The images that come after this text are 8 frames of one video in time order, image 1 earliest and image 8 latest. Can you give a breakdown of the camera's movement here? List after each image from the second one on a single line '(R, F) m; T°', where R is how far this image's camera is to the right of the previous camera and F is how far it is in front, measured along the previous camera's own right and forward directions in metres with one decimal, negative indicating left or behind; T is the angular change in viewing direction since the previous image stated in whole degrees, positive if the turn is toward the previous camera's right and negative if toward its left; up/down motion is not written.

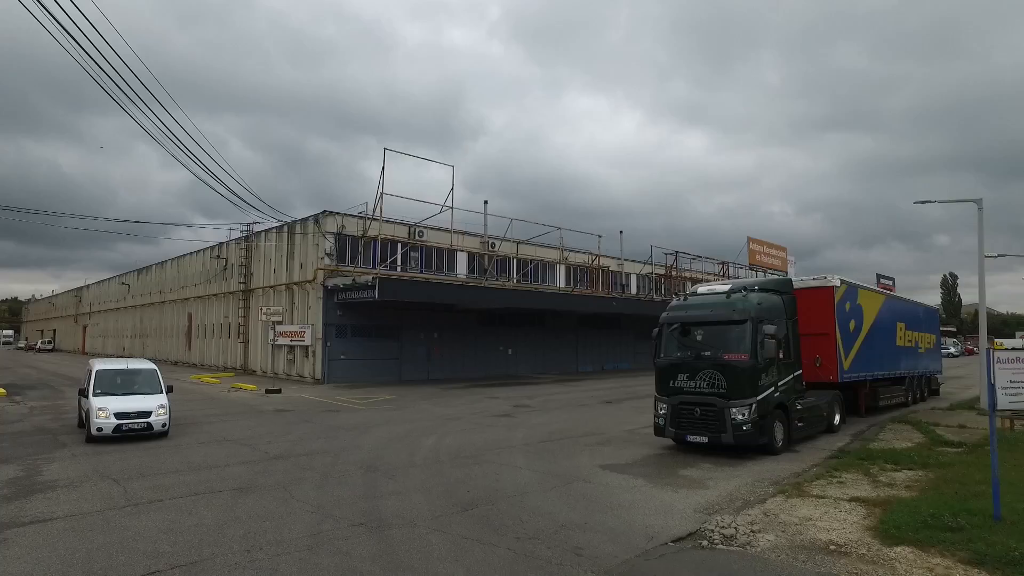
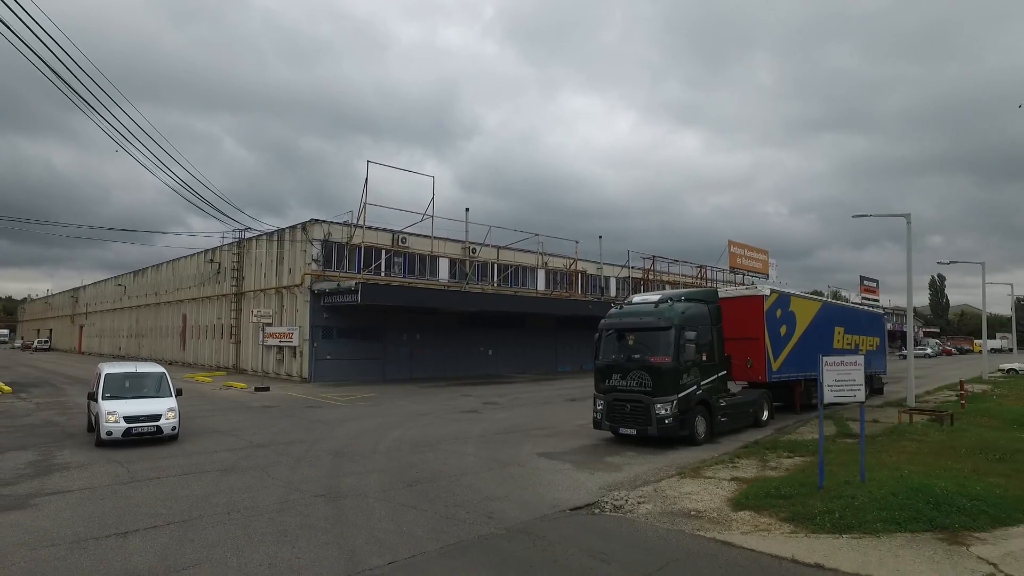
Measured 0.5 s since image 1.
(+0.9, -1.6) m; 0°
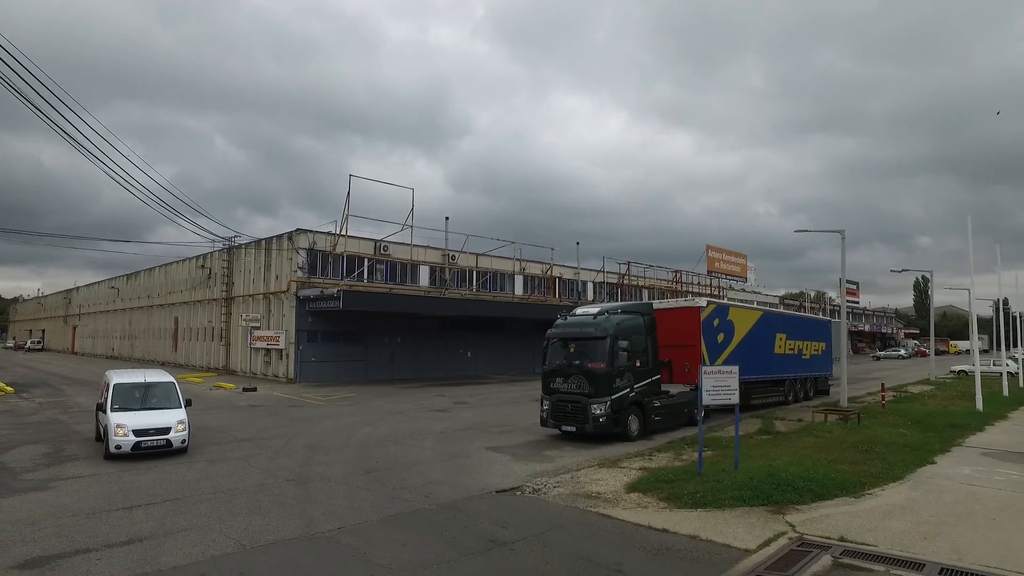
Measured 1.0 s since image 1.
(+0.9, -1.7) m; +1°
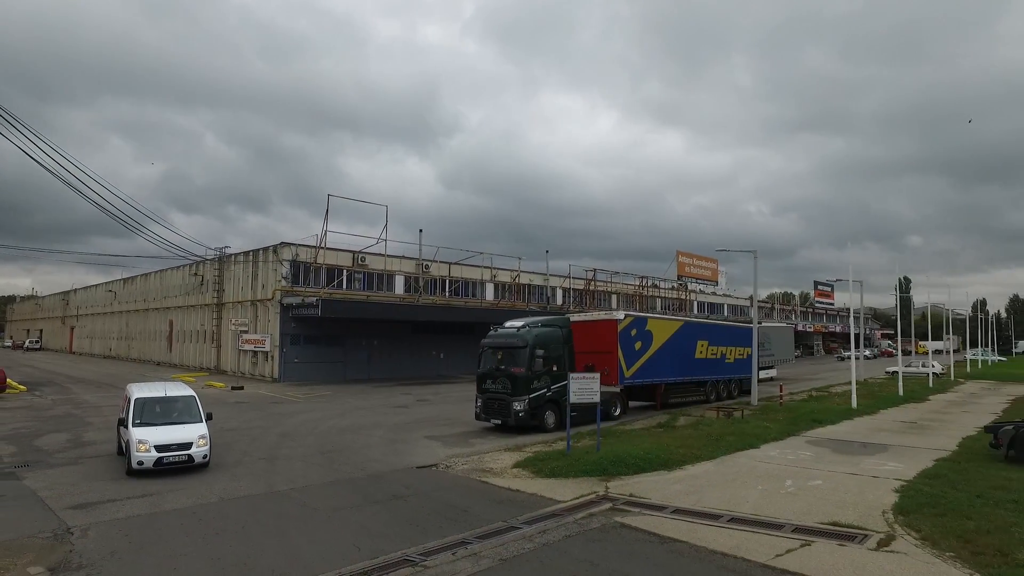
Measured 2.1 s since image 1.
(+1.6, -3.2) m; +1°
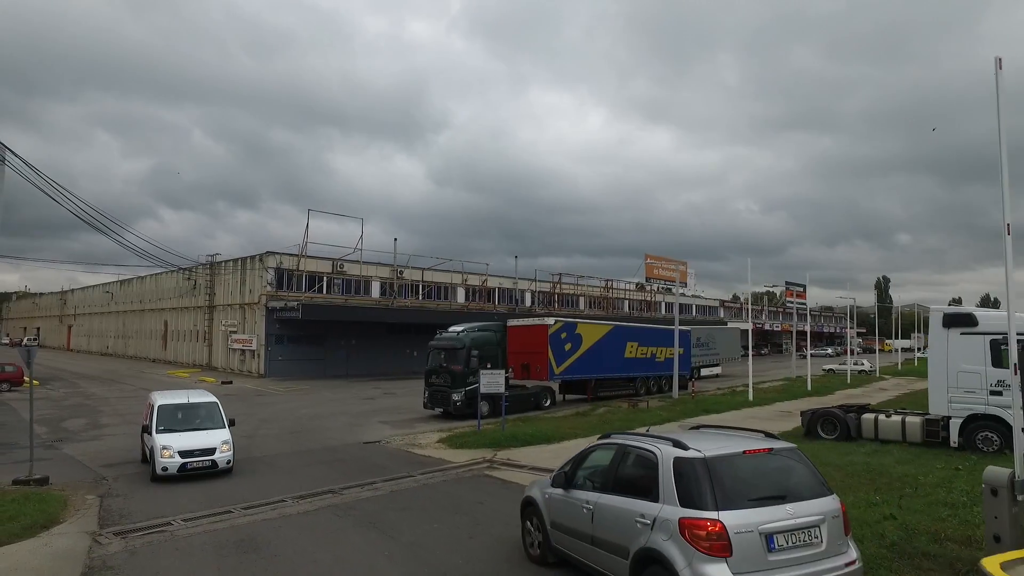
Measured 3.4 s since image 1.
(+1.8, -3.8) m; +1°
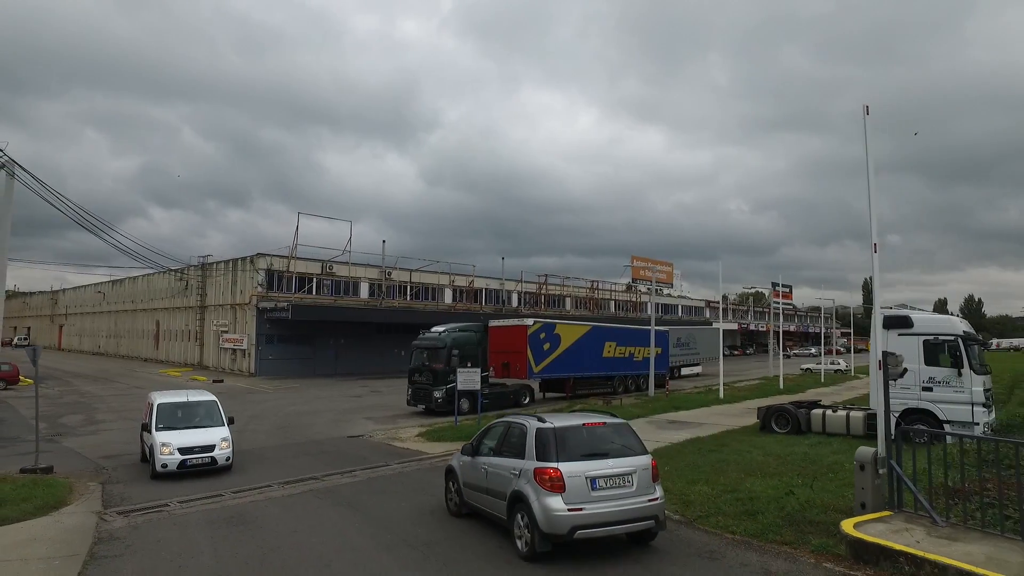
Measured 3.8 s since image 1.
(+0.5, -1.1) m; +1°
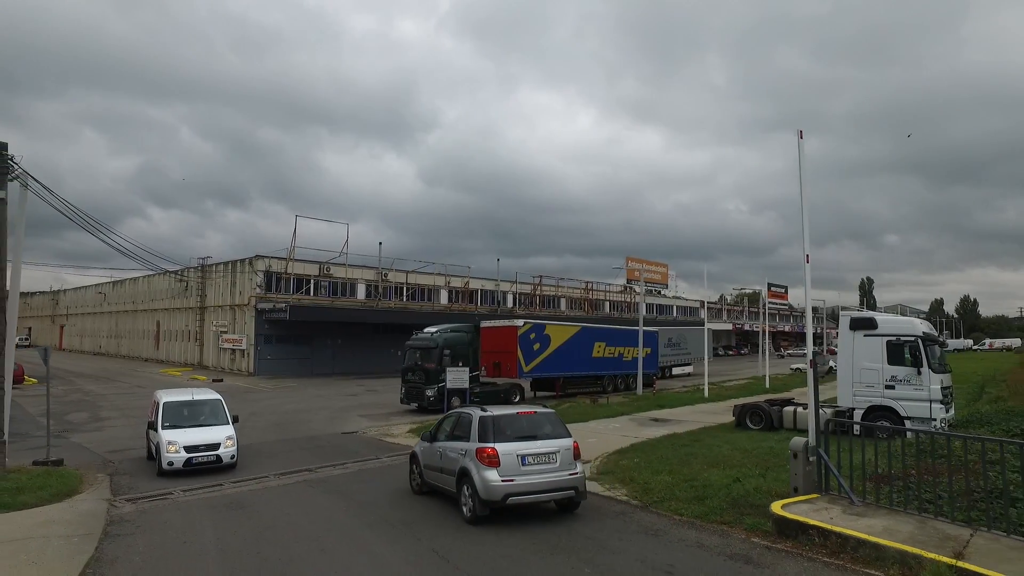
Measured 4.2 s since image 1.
(+0.4, -0.8) m; 0°
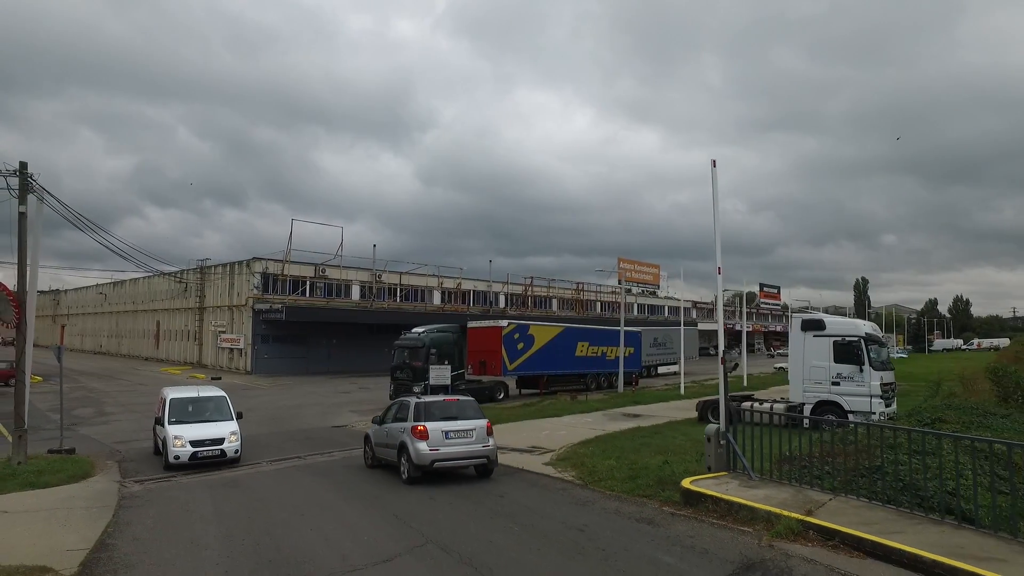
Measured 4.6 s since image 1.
(+0.6, -1.3) m; 0°
